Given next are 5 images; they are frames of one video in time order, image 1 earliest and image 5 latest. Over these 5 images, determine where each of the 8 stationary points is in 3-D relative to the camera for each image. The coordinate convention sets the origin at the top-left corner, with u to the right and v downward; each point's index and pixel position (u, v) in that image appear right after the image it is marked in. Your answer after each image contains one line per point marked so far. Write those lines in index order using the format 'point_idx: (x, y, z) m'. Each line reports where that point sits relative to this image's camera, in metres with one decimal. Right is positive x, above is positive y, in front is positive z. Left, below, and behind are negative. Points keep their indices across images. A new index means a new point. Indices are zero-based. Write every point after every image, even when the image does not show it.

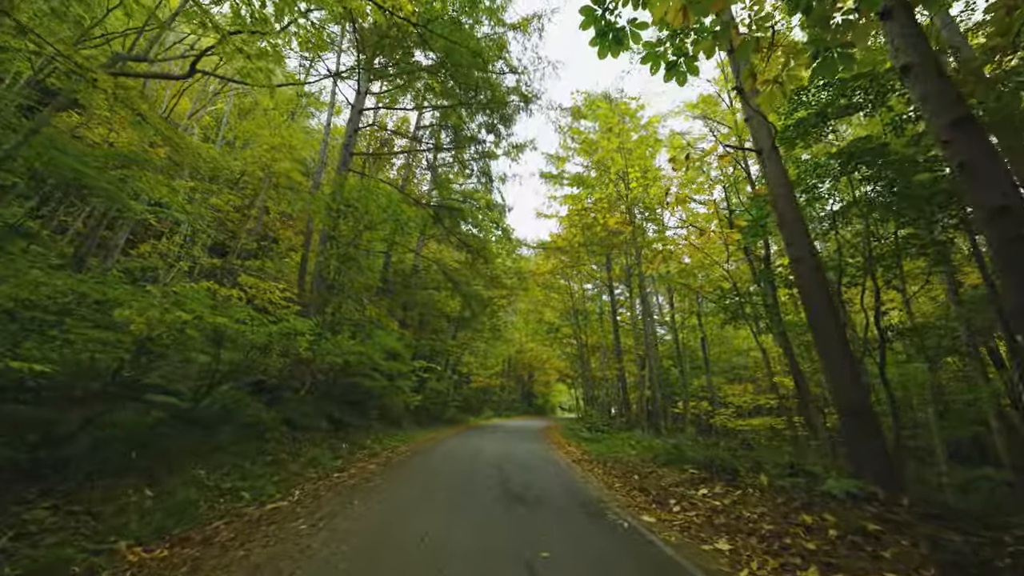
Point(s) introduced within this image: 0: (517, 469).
0: (+0.1, -2.6, +6.5) m
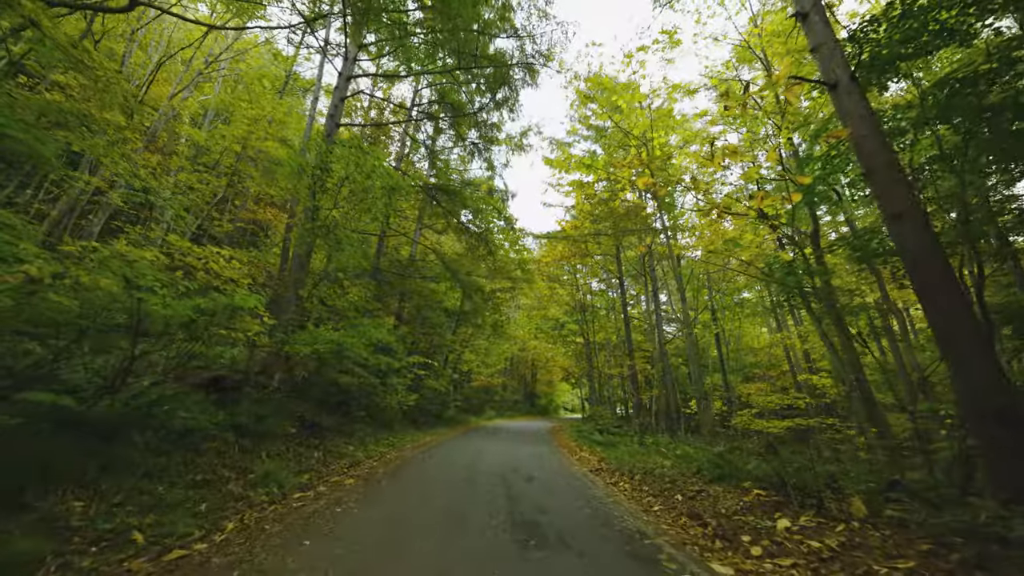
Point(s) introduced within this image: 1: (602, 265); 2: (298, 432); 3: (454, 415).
0: (+0.2, -2.4, +5.5) m
1: (+3.7, +0.9, +18.5) m
2: (-3.2, -2.2, +6.7) m
3: (-2.3, -5.0, +18.0) m
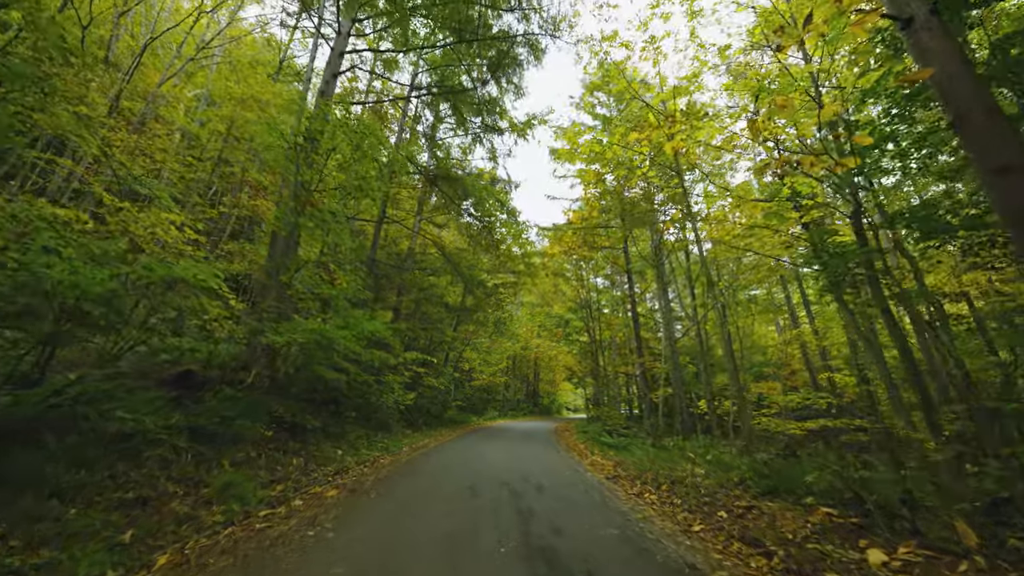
0: (+0.2, -2.2, +4.8) m
1: (+3.8, +1.1, +17.9) m
2: (-3.1, -2.0, +6.1) m
3: (-2.2, -4.9, +17.4) m
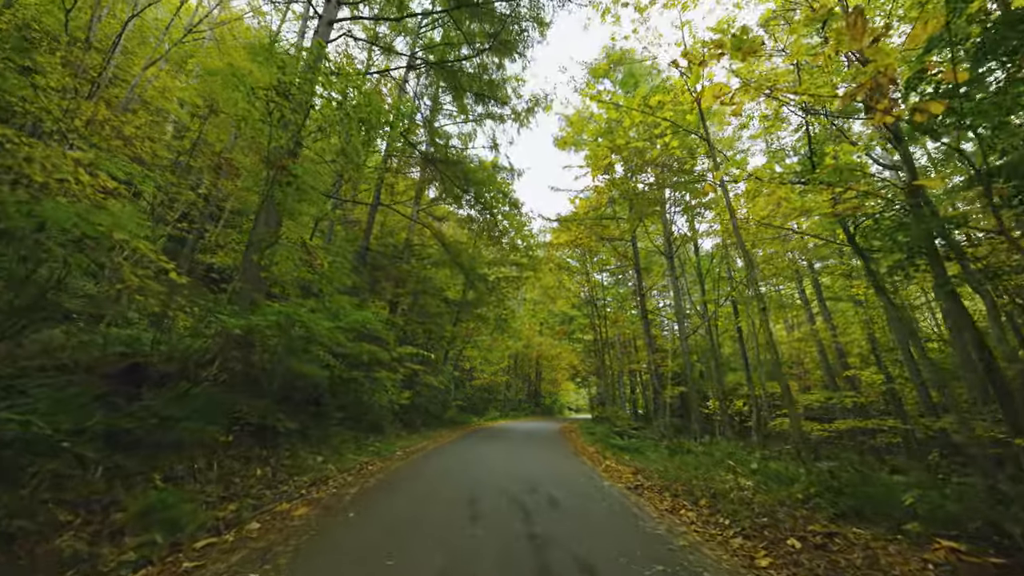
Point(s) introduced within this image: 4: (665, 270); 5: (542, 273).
0: (+0.3, -2.0, +4.1) m
1: (+3.9, +1.3, +17.2) m
2: (-3.0, -1.8, +5.4) m
3: (-2.1, -4.7, +16.7) m
4: (+5.9, +0.6, +17.4) m
5: (+1.1, +0.6, +16.8) m
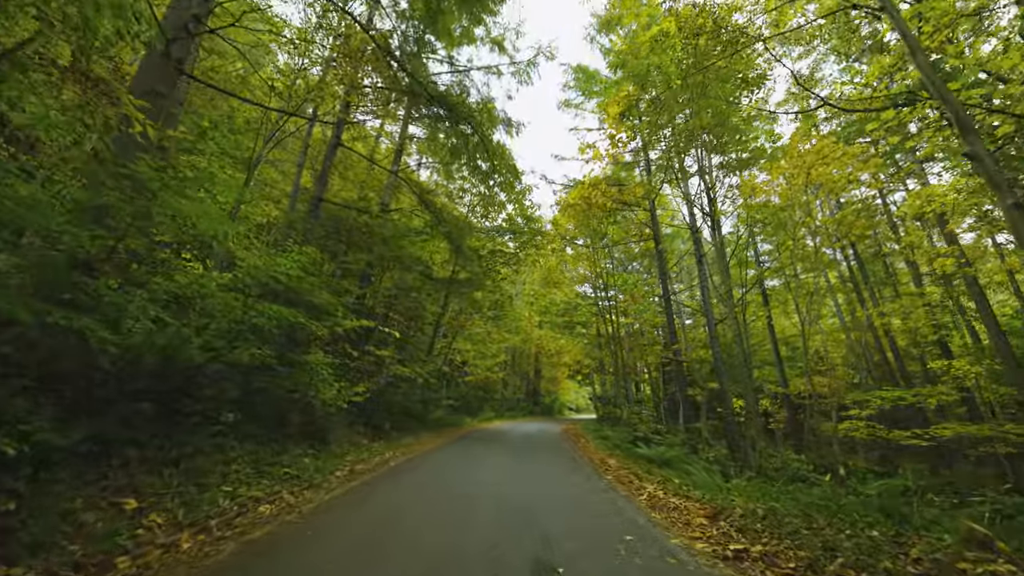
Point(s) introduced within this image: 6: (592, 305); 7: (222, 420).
0: (+0.3, -1.4, +2.0) m
1: (+3.8, +1.9, +15.0) m
2: (-3.1, -1.2, +3.2) m
3: (-2.2, -4.1, +14.5) m
4: (+5.8, +1.2, +15.3) m
5: (+1.1, +1.2, +14.6) m
6: (+3.2, -0.7, +18.7) m
7: (-2.8, -1.3, +4.6) m
